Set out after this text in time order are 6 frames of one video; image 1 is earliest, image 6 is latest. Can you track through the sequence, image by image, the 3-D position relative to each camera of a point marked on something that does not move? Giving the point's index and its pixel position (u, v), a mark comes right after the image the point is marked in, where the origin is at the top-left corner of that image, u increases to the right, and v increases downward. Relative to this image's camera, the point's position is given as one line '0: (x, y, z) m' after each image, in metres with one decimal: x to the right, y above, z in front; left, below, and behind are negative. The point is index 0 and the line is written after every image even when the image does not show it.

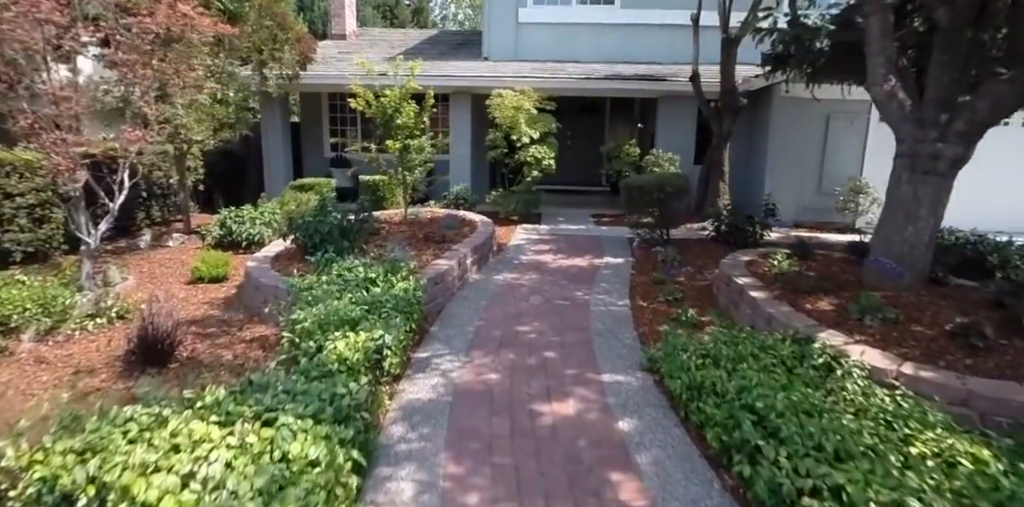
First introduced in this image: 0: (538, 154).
0: (+0.4, +1.7, +8.8) m
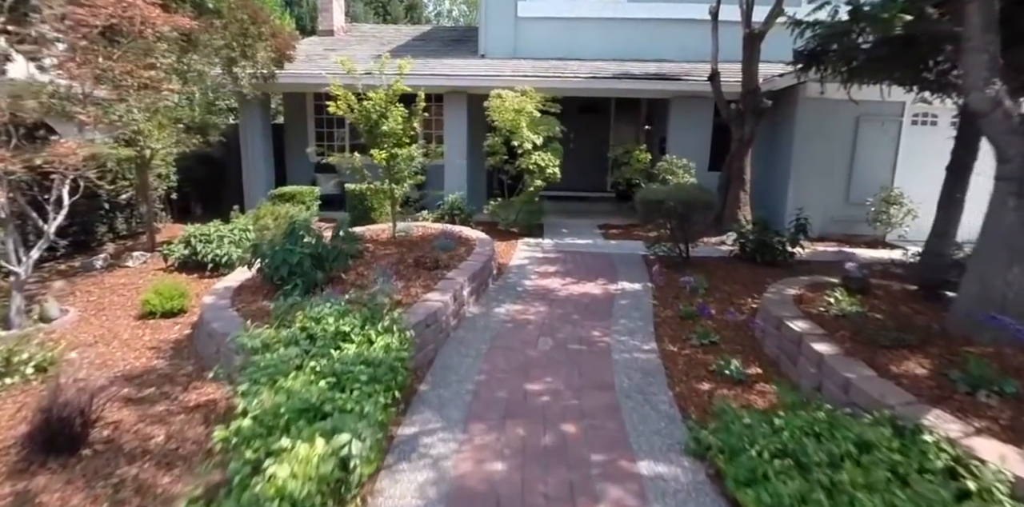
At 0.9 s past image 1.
0: (+0.5, +1.5, +8.0) m
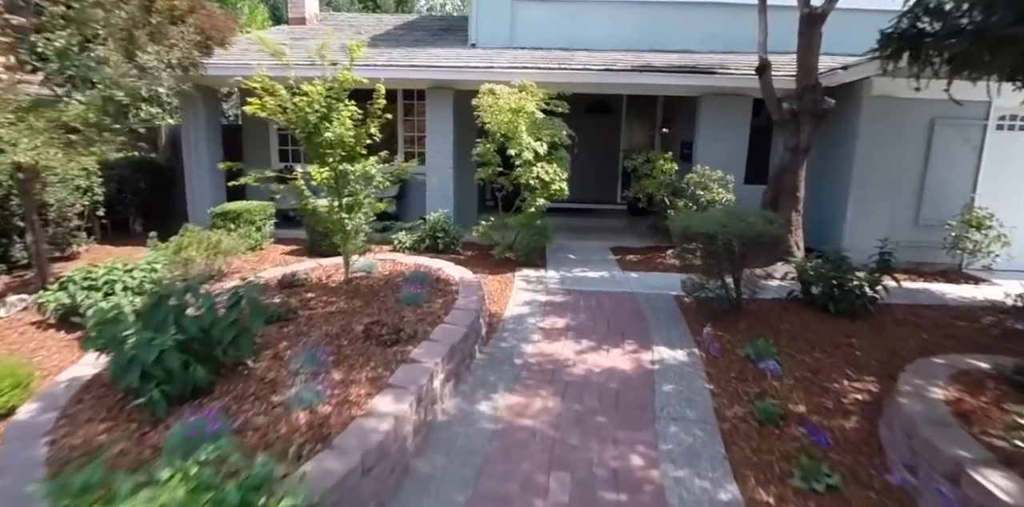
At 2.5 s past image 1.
0: (+0.4, +1.0, +6.4) m
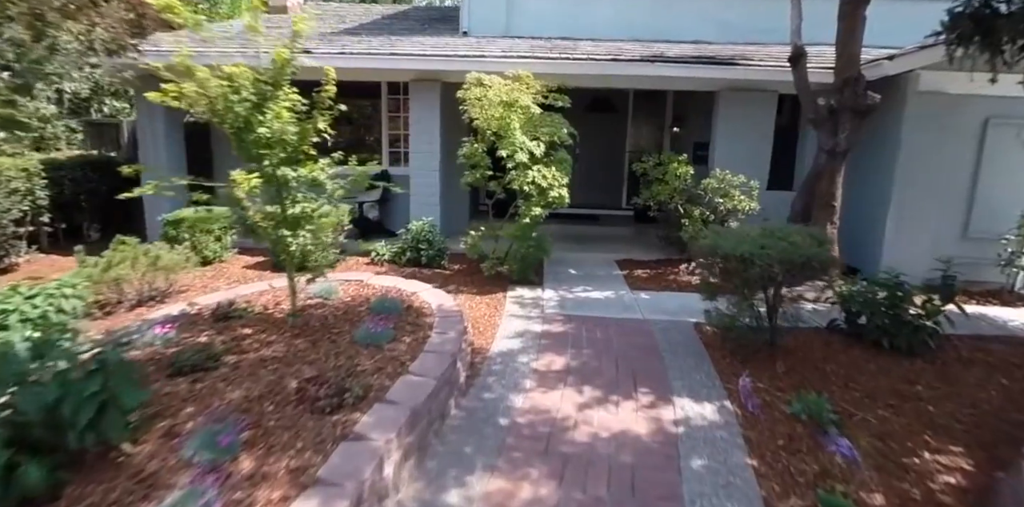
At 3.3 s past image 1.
0: (+0.3, +0.8, +5.5) m
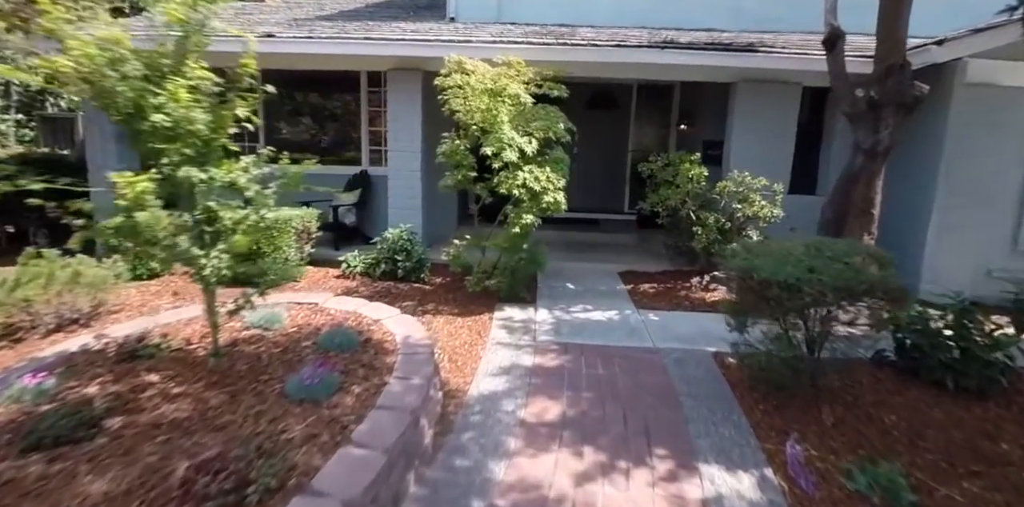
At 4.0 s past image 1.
0: (+0.2, +0.7, +4.7) m
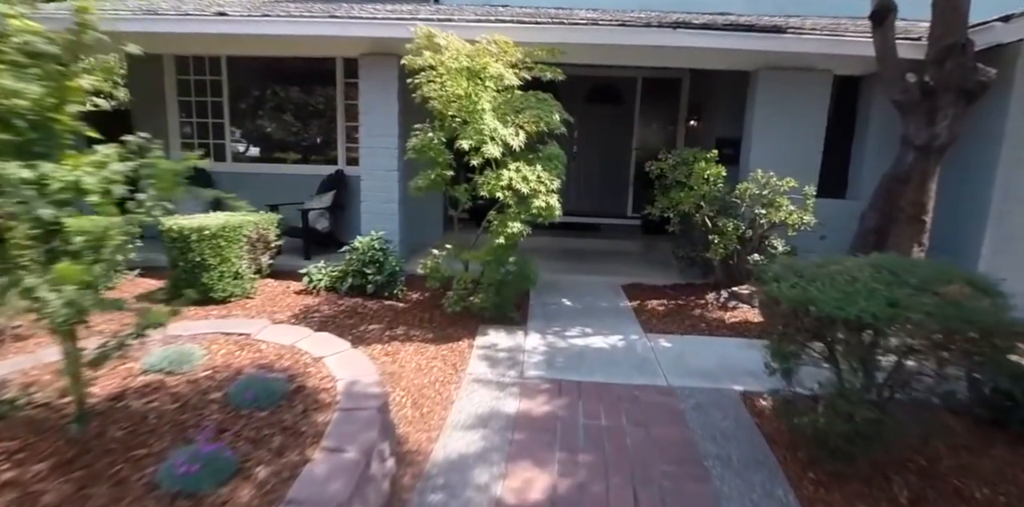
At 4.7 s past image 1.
0: (+0.1, +0.5, +4.0) m
